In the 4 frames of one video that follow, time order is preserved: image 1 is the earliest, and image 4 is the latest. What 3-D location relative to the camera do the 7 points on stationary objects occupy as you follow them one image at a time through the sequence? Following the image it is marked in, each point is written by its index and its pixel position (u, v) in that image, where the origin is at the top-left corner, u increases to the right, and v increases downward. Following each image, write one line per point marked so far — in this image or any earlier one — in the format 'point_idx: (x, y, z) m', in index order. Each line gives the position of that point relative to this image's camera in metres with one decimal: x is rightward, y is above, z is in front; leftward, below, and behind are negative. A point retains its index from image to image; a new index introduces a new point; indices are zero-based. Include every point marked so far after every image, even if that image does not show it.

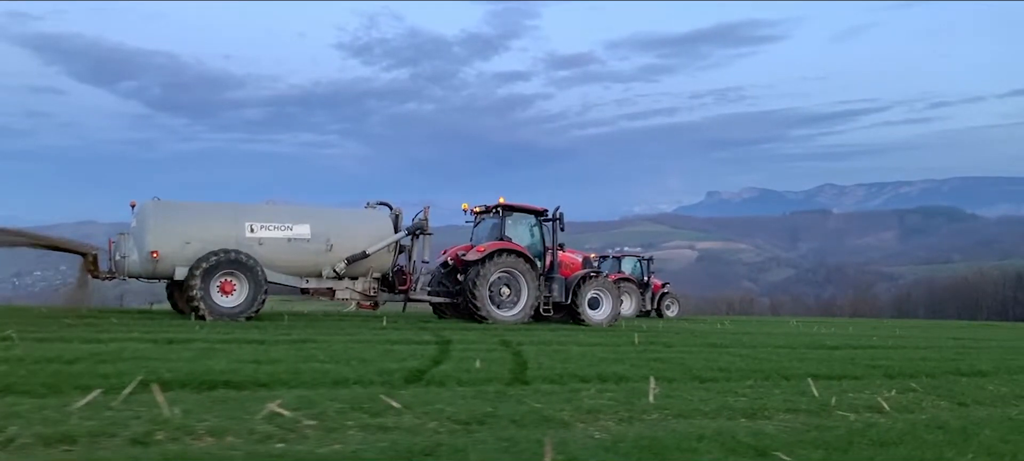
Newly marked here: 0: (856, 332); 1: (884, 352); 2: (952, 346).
0: (+5.8, -1.7, +15.2) m
1: (+4.2, -1.4, +10.2) m
2: (+5.4, -1.4, +11.1) m
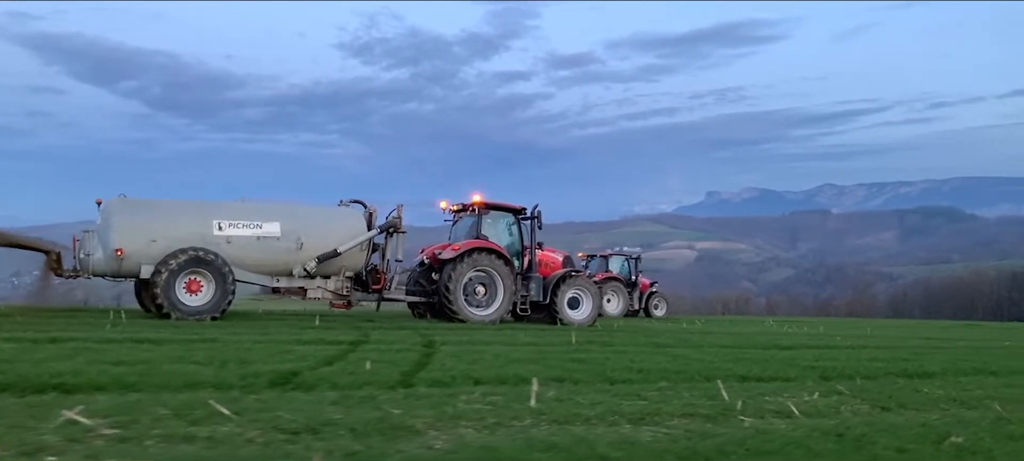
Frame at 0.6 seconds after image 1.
0: (+5.2, -1.7, +14.8) m
1: (+3.6, -1.3, +9.8) m
2: (+4.8, -1.4, +10.8) m
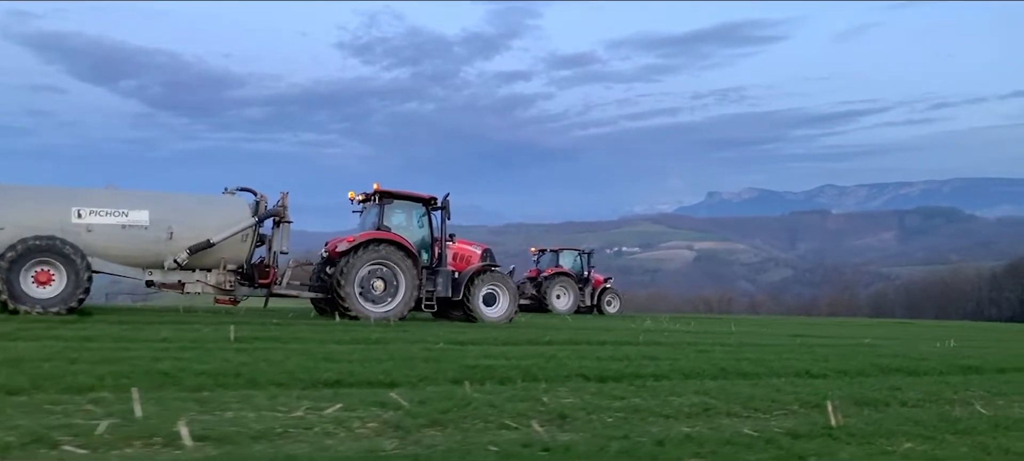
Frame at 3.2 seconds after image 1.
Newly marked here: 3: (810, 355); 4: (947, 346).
0: (+2.6, -1.4, +13.2) m
1: (+1.1, -1.1, +8.2) m
2: (+2.3, -1.1, +9.2) m
3: (+2.5, -1.1, +7.7) m
4: (+5.1, -1.4, +10.7) m
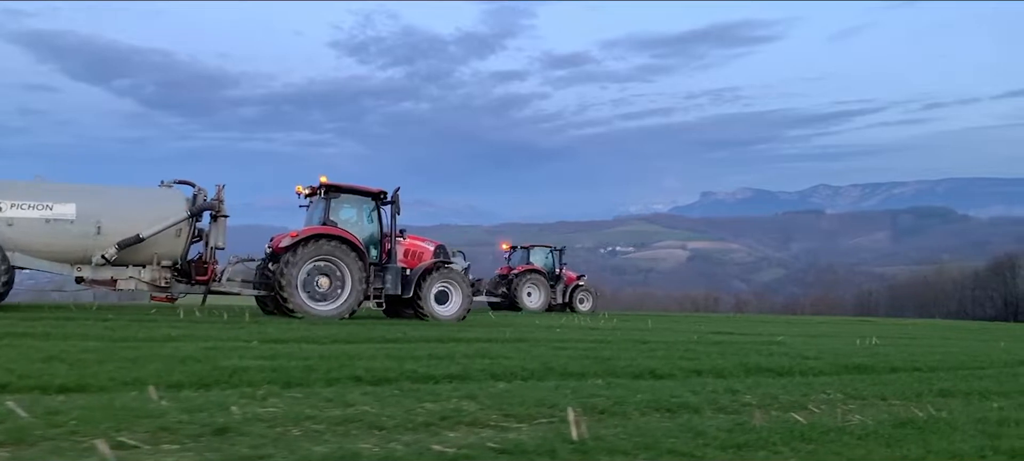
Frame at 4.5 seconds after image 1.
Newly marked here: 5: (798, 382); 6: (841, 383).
0: (+1.4, -1.3, +12.5) m
1: (-0.1, -1.0, +7.5) m
2: (+1.1, -1.0, +8.5) m
3: (+1.3, -1.0, +7.0) m
4: (+3.9, -1.2, +10.0) m
5: (+1.9, -1.0, +6.0) m
6: (+2.3, -1.0, +6.1) m
